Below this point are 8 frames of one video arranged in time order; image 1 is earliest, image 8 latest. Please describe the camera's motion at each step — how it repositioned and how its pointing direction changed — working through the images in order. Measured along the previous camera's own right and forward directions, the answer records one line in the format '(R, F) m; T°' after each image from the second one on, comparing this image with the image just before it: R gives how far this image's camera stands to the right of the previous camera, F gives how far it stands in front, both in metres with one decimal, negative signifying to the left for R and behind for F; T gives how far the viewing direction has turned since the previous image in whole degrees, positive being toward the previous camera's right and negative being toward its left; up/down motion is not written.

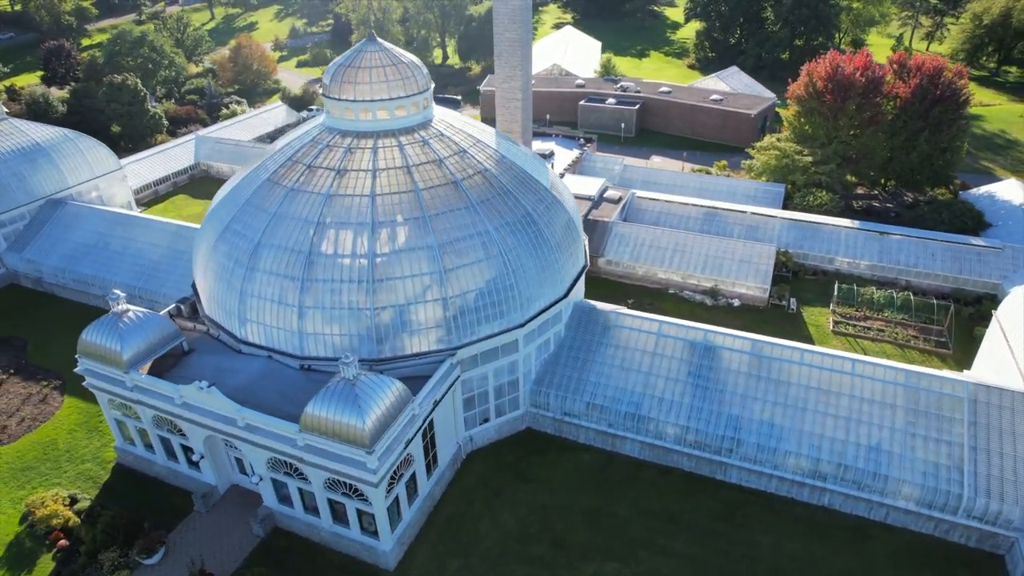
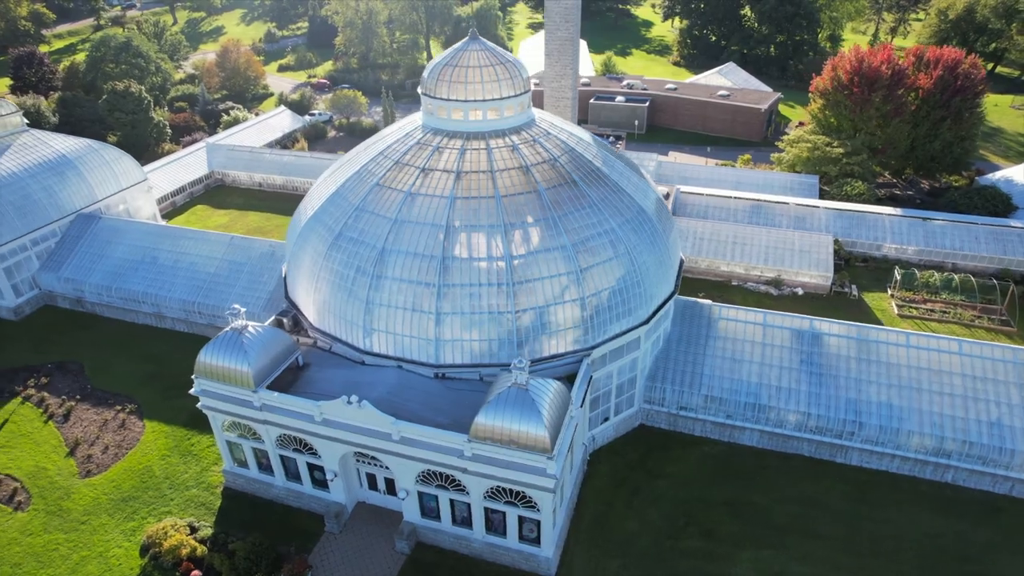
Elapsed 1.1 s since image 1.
(-9.0, +0.6) m; +4°
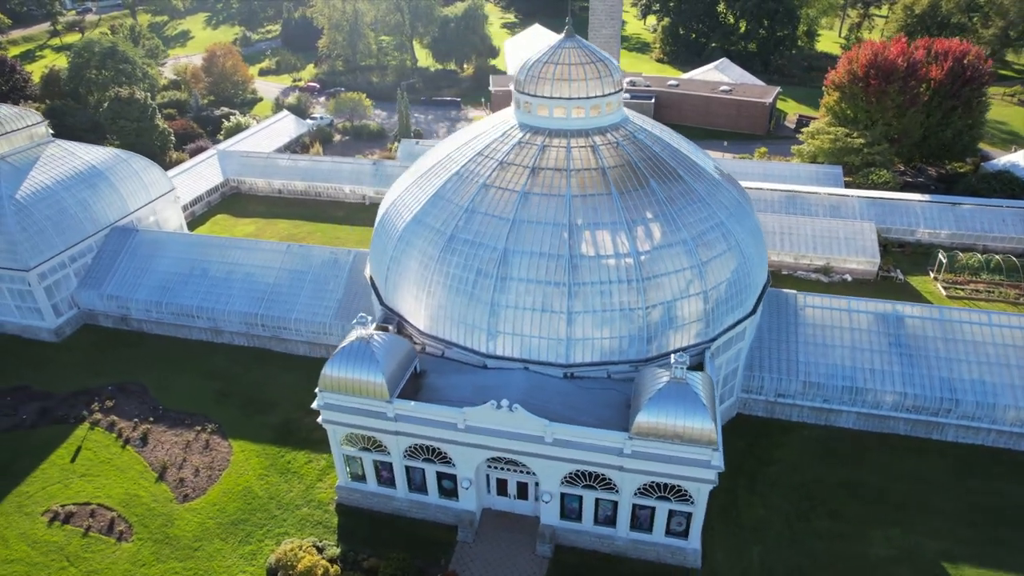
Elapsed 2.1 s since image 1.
(-8.2, +0.5) m; +4°
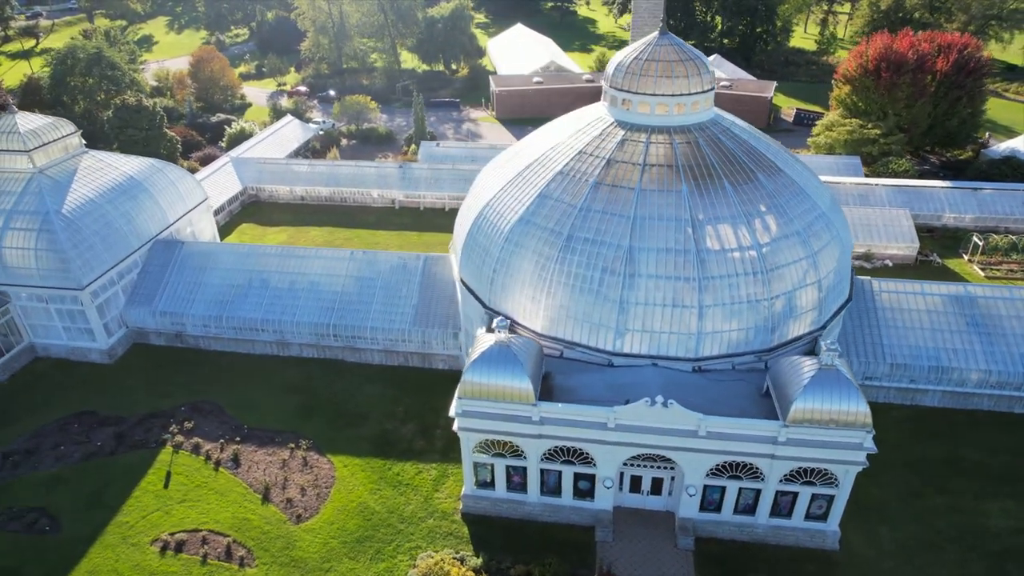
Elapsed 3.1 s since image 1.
(-8.3, +0.5) m; +4°
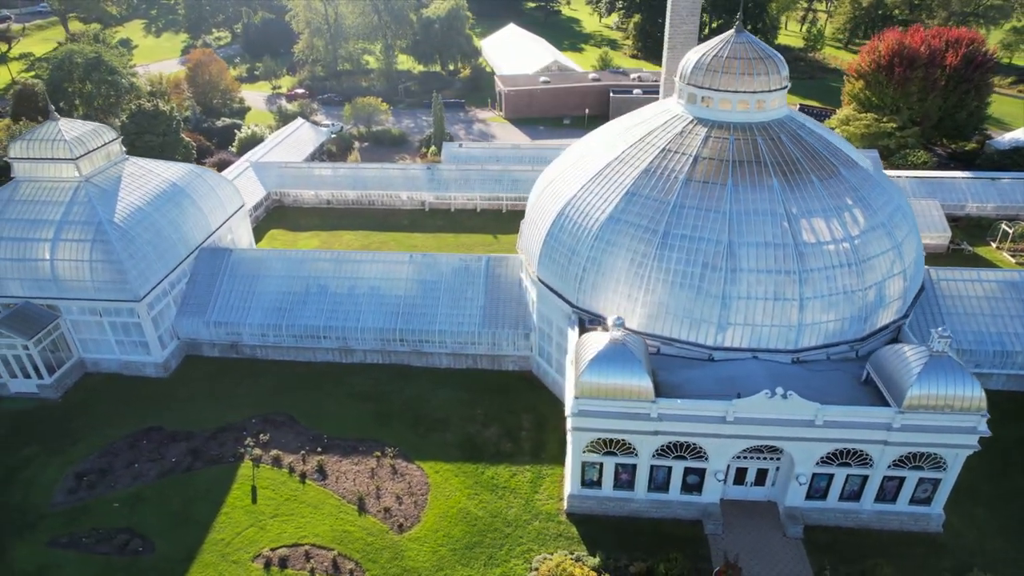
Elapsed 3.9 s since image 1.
(-6.5, +0.3) m; +3°
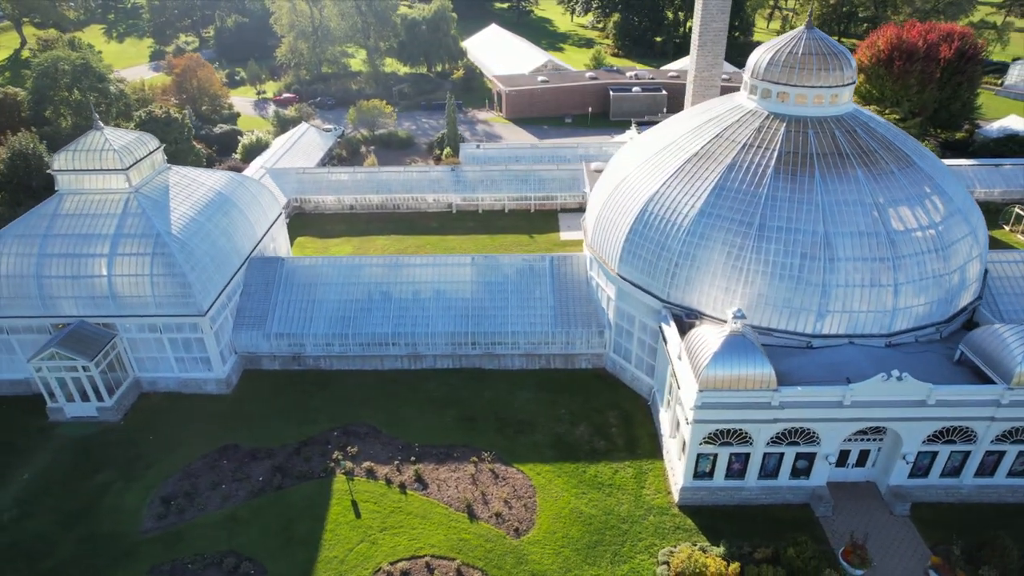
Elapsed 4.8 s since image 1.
(-7.4, +0.4) m; +4°
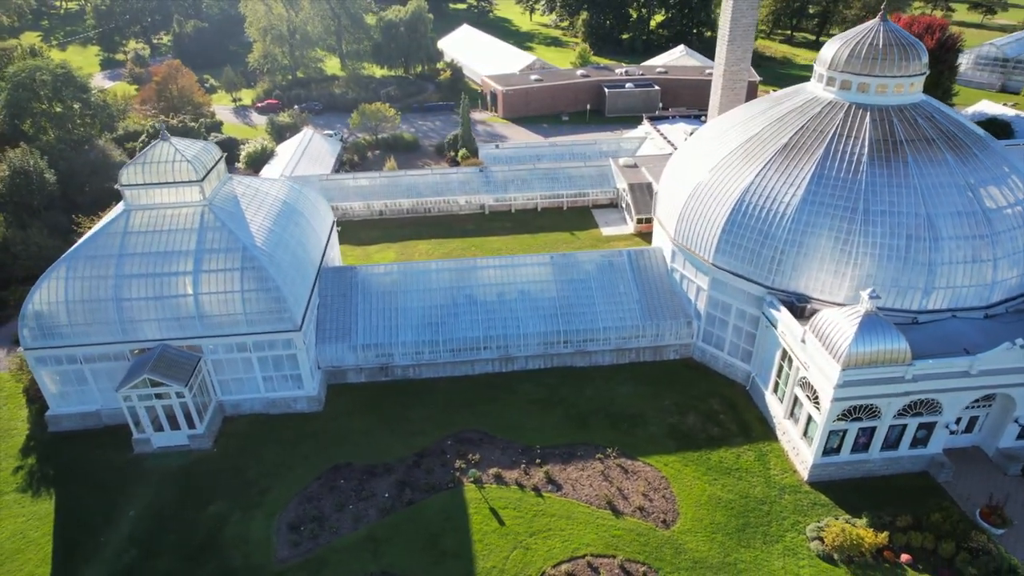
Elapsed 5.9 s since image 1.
(-9.6, +0.6) m; +6°
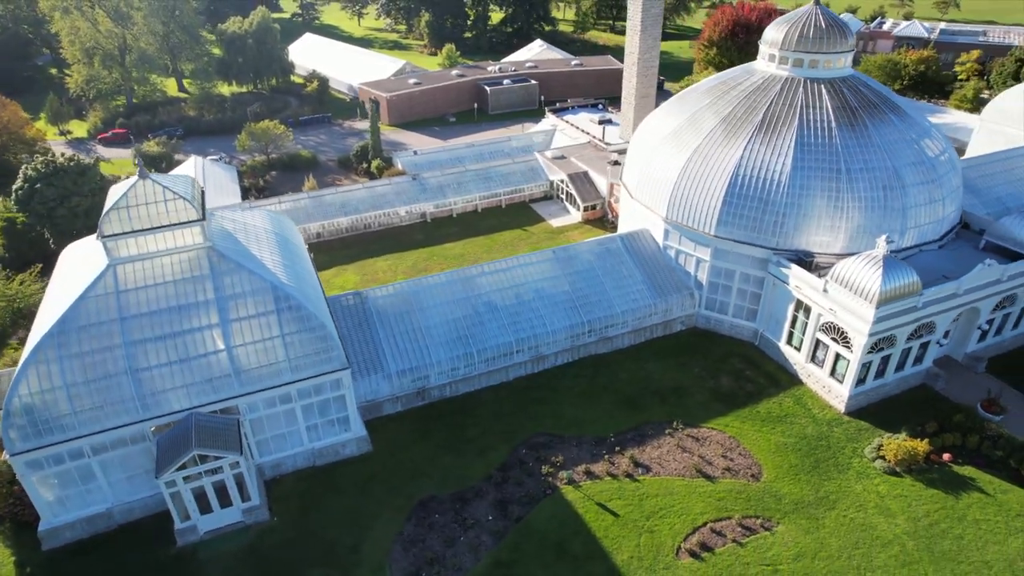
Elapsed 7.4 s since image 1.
(-12.2, +2.0) m; +16°
